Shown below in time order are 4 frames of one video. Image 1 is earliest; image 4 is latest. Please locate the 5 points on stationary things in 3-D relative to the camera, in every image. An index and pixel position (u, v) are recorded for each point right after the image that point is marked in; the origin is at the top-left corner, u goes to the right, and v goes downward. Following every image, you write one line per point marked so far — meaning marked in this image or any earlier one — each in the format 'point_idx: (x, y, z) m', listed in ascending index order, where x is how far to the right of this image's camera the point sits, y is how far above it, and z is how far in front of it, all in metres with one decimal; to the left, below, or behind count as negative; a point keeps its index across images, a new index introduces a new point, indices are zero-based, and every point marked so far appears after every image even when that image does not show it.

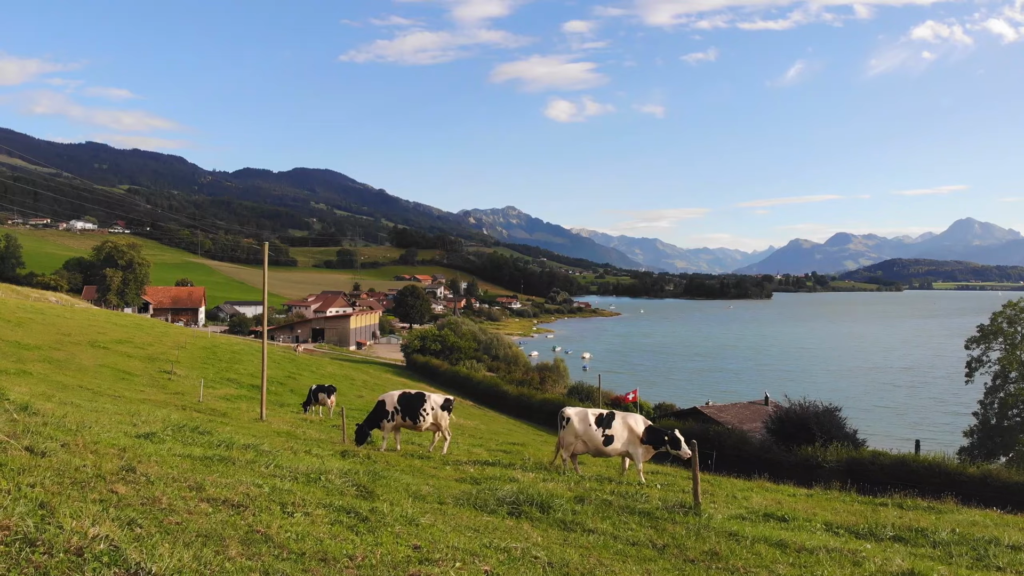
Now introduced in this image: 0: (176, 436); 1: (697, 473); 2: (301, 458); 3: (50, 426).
0: (-6.4, -2.9, +11.3) m
1: (+3.2, -3.1, +9.6) m
2: (-3.9, -3.2, +10.8) m
3: (-6.9, -2.1, +8.7) m
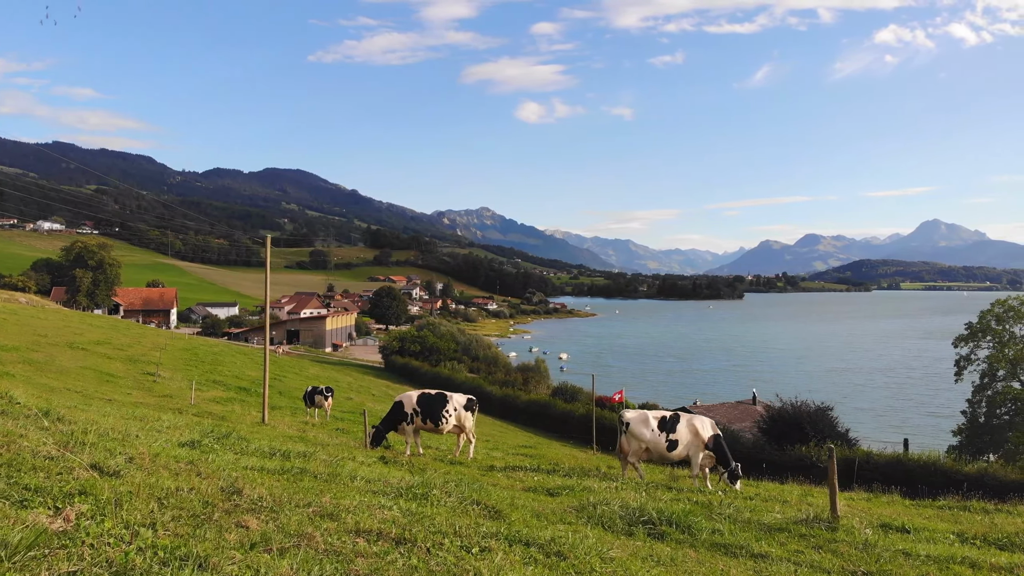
0: (-4.9, -2.6, +9.9) m
1: (+4.7, -2.8, +8.5) m
2: (-2.4, -2.9, +9.5) m
3: (-5.3, -1.9, +7.3) m
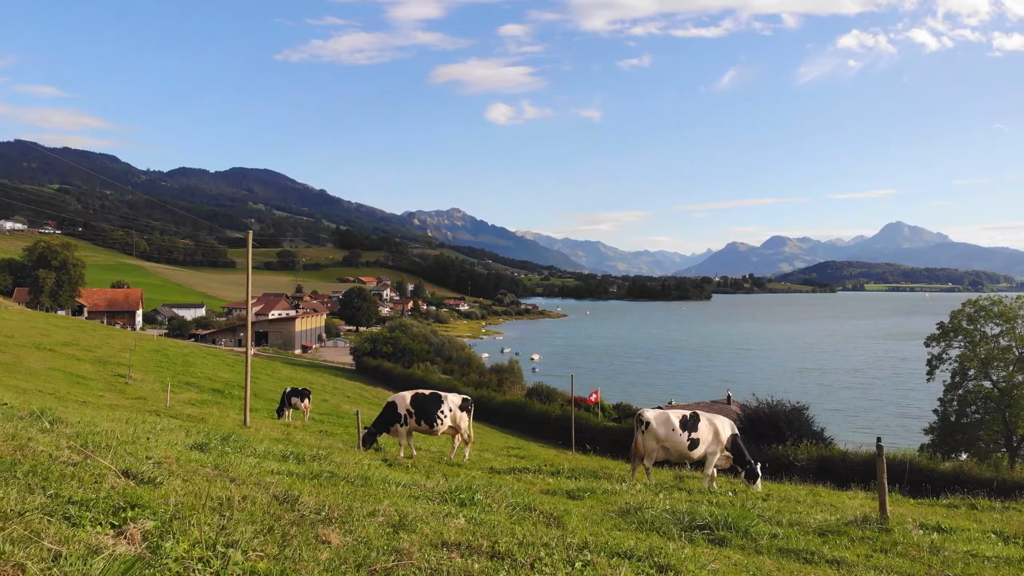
0: (-4.5, -2.5, +9.2) m
1: (+5.2, -2.7, +8.2) m
2: (-1.9, -2.8, +8.9) m
3: (-4.7, -1.7, +6.7) m
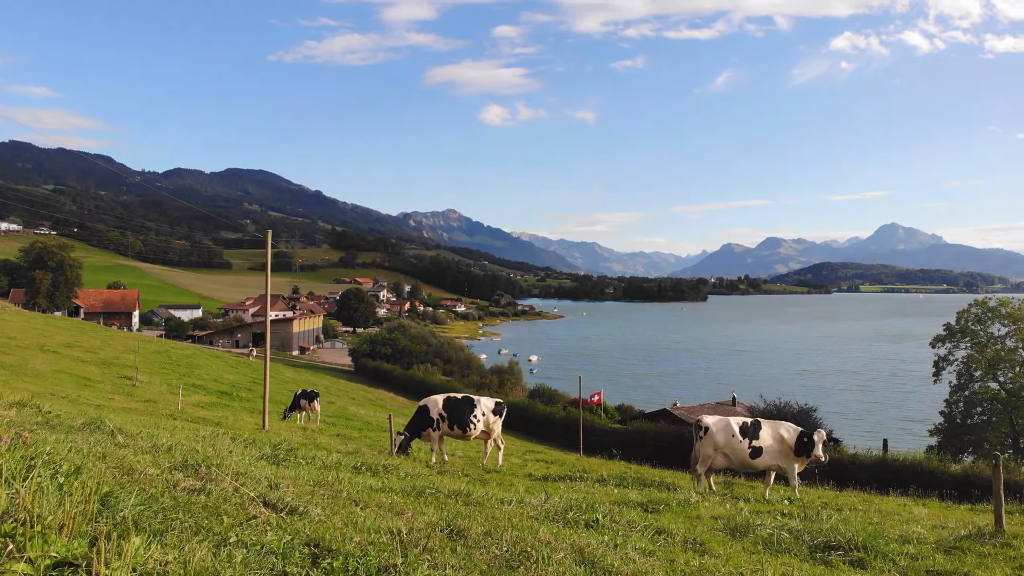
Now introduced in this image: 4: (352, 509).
0: (-3.3, -2.5, +8.7) m
1: (+6.4, -2.7, +7.7) m
2: (-0.7, -2.8, +8.4) m
3: (-3.5, -1.7, +6.1) m
4: (-1.2, -1.7, +4.4) m
